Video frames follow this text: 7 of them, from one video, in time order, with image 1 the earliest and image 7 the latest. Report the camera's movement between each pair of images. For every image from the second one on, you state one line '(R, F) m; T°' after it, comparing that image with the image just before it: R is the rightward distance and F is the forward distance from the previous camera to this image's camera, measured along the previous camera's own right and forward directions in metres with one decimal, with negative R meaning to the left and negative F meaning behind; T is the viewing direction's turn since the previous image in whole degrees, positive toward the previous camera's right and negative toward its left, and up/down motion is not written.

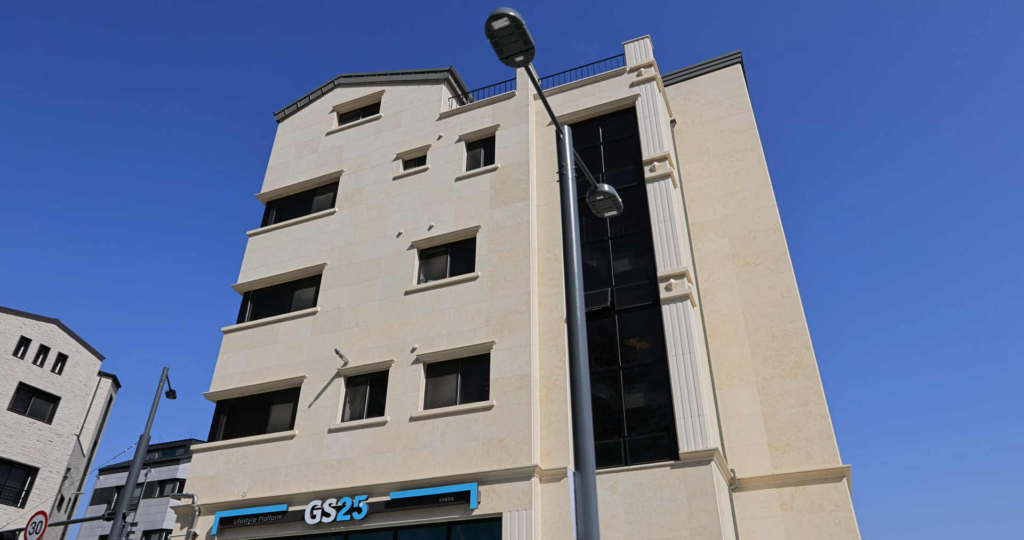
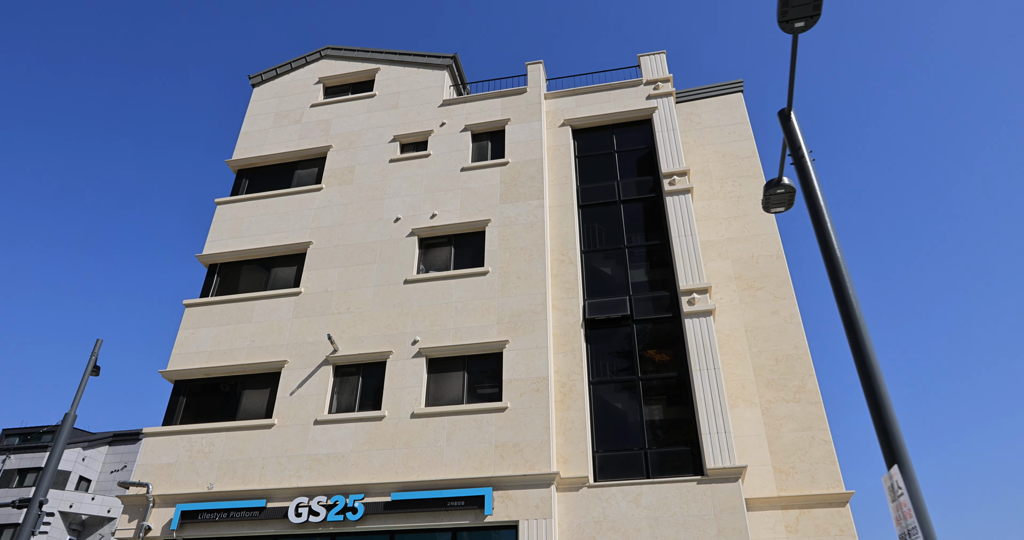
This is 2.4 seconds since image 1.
(-3.0, +1.0) m; +8°
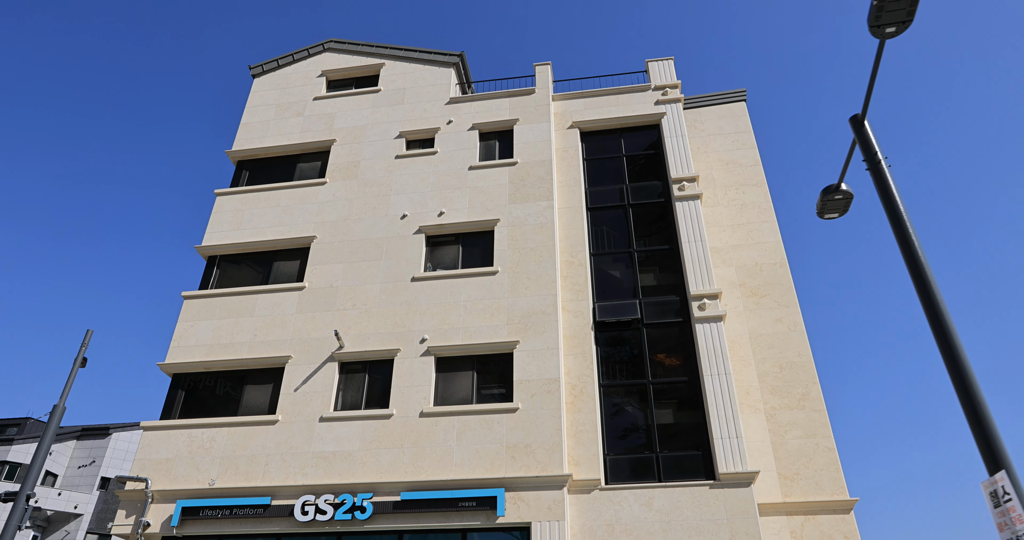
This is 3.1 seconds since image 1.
(-0.9, +0.1) m; +2°
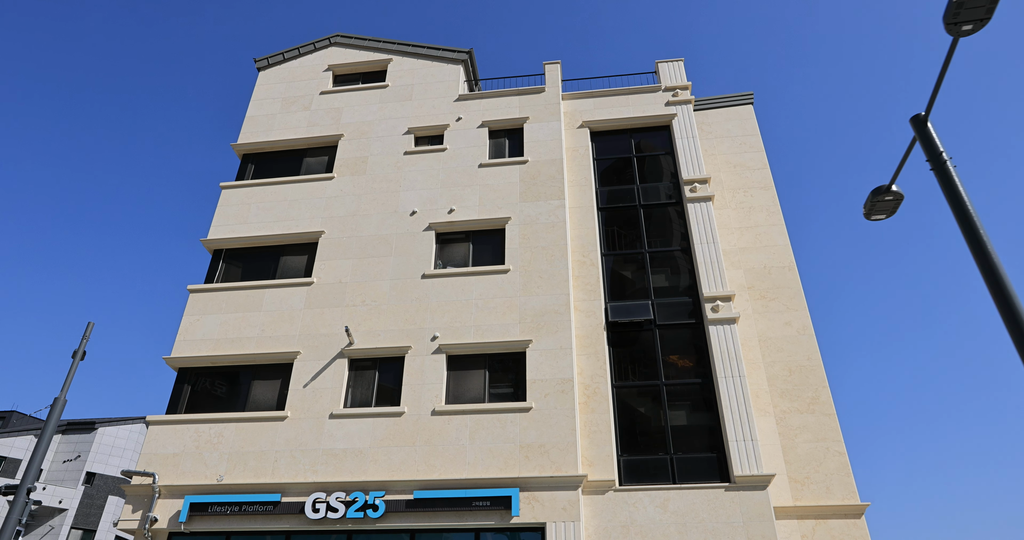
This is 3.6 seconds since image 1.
(-0.7, +0.1) m; +1°
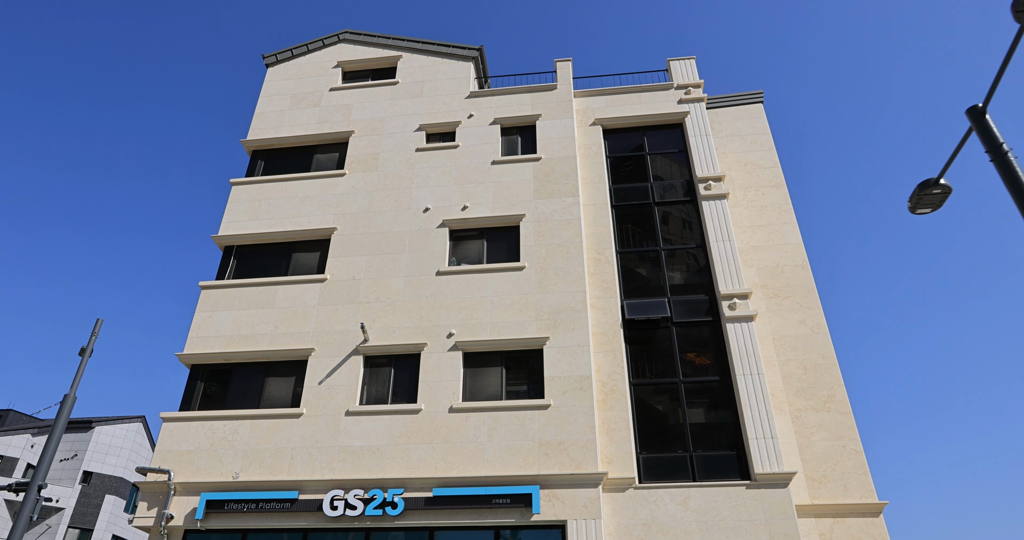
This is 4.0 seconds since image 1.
(-0.6, +0.1) m; 0°
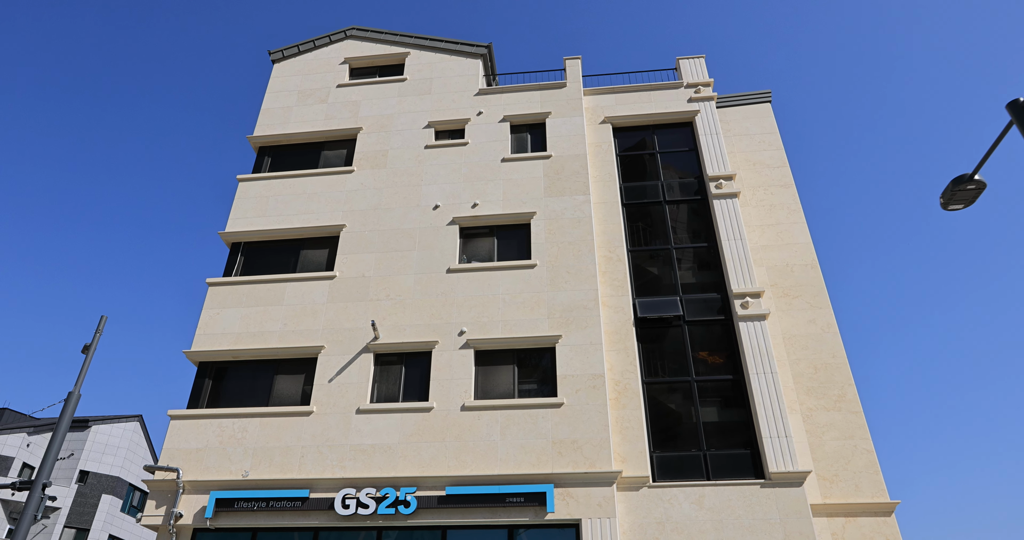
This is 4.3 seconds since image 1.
(-0.4, +0.1) m; 0°
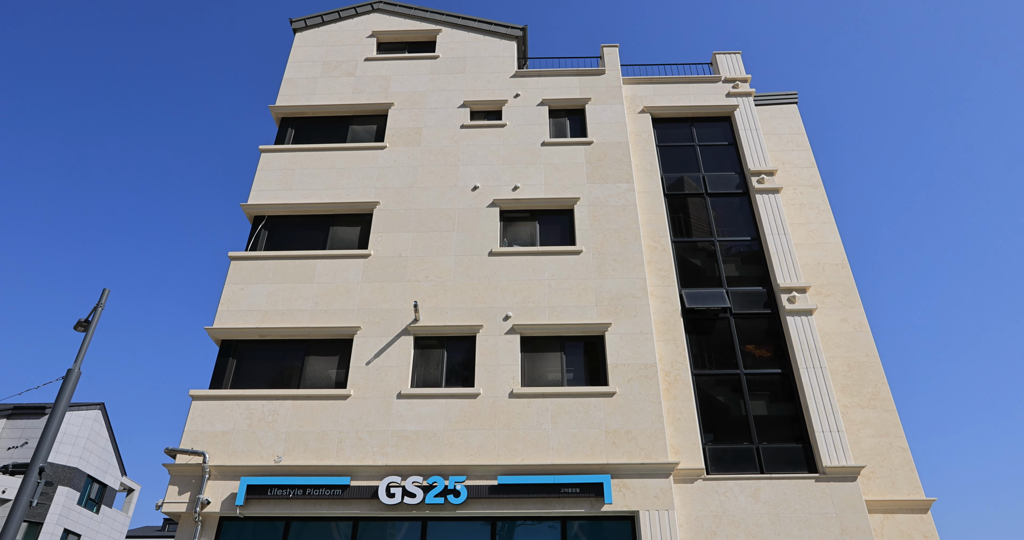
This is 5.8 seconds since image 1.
(-2.2, +0.4) m; +3°
